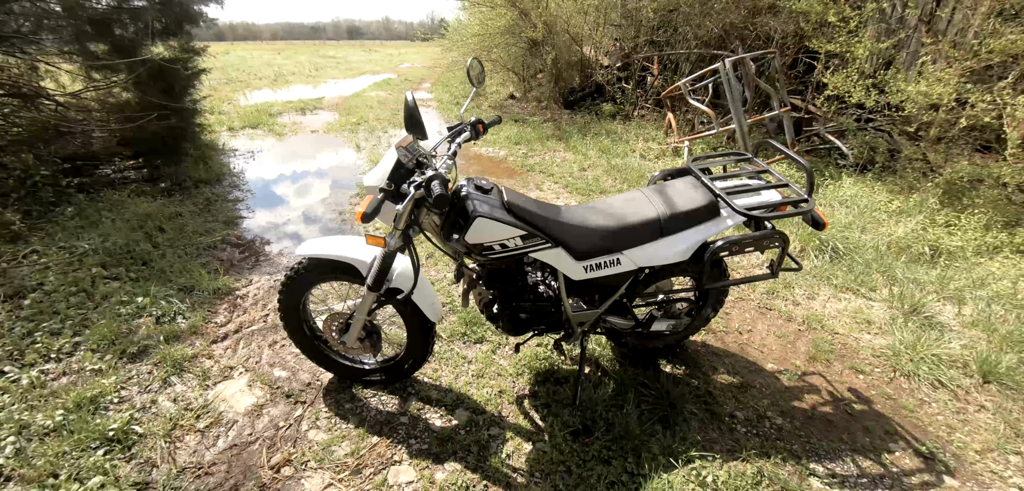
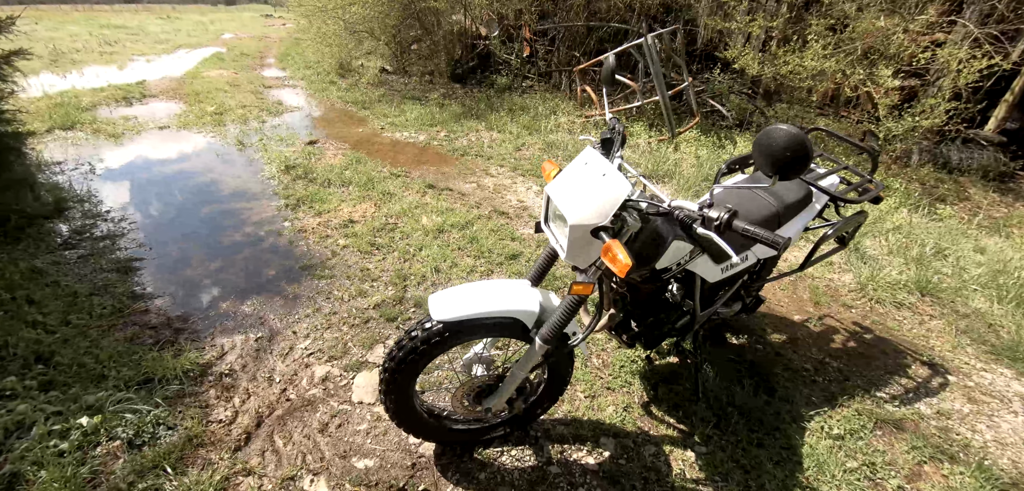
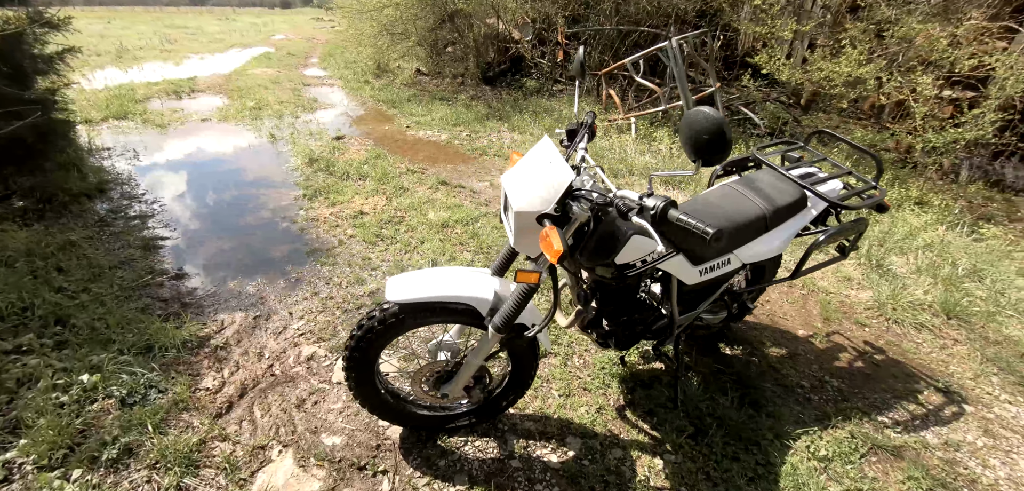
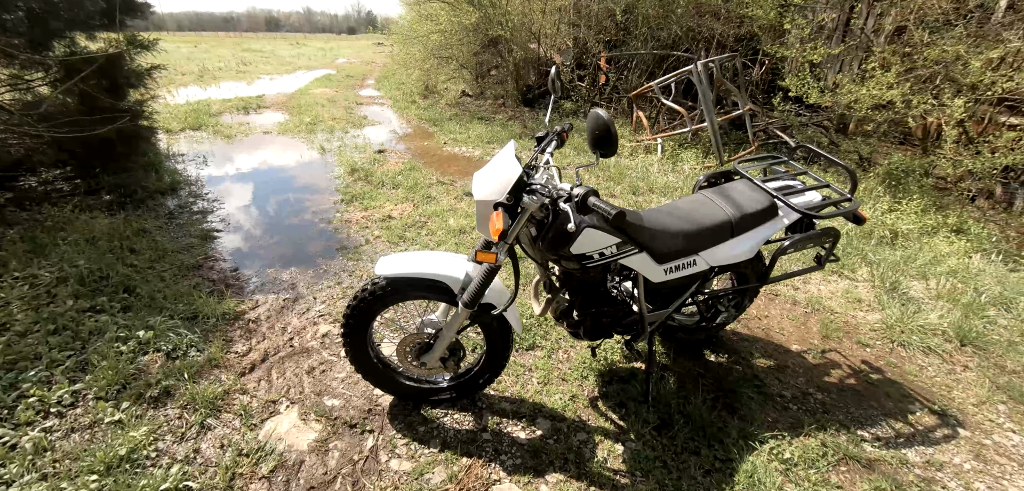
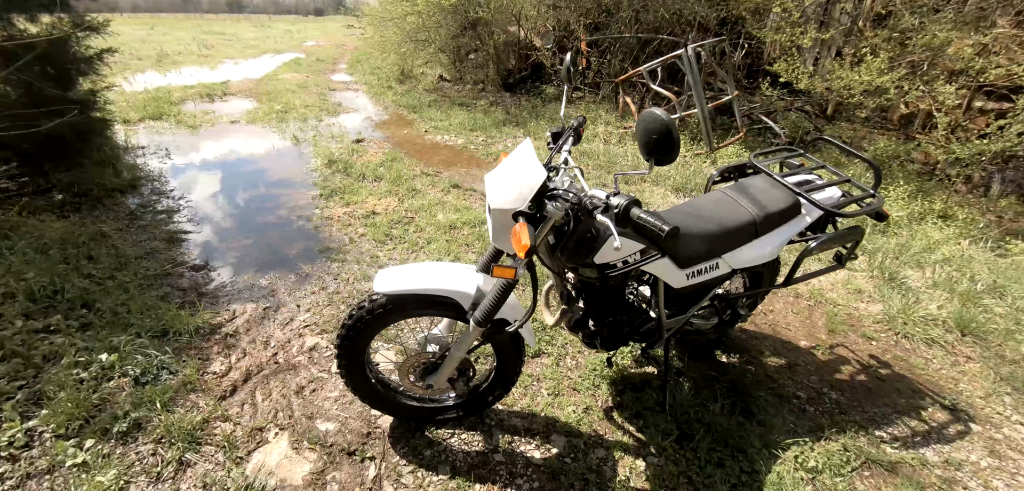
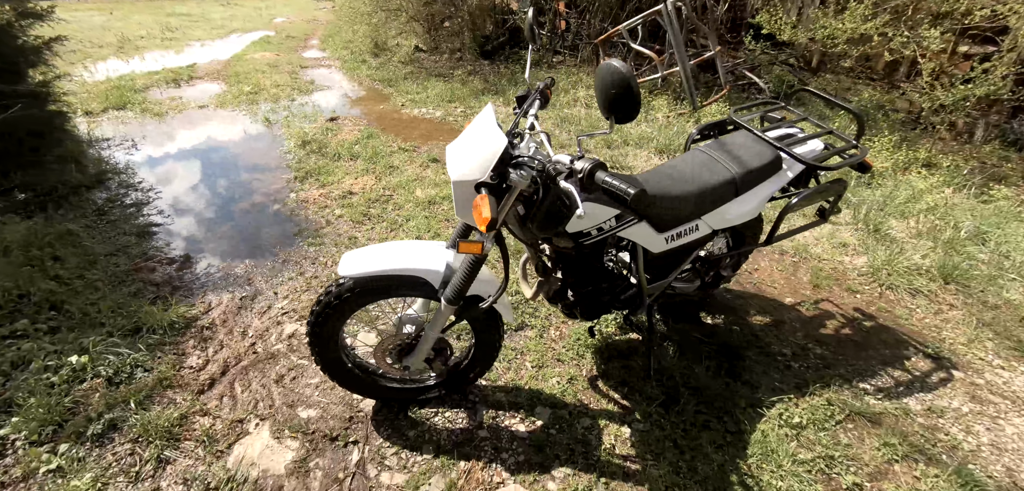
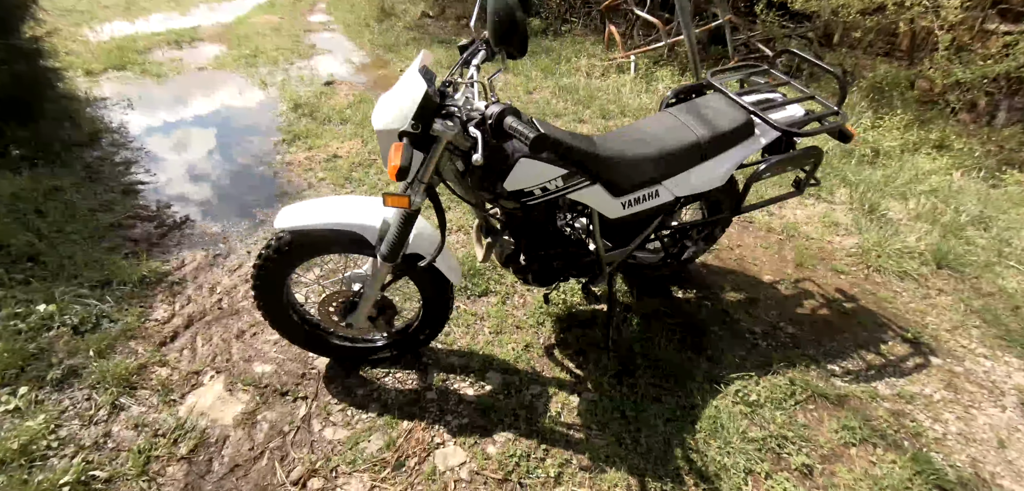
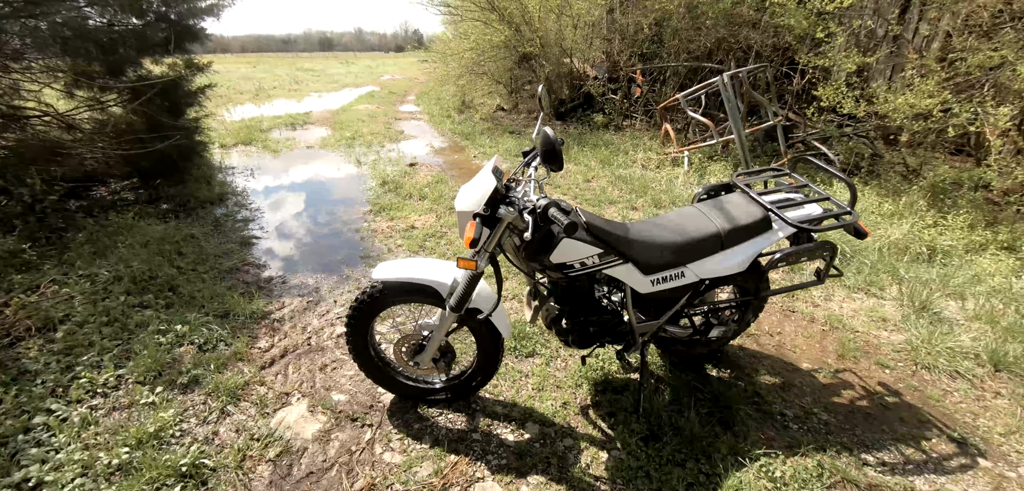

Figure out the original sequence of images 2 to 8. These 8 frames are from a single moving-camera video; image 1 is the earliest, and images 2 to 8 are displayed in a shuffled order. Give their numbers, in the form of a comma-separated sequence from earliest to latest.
8, 4, 5, 3, 2, 6, 7
